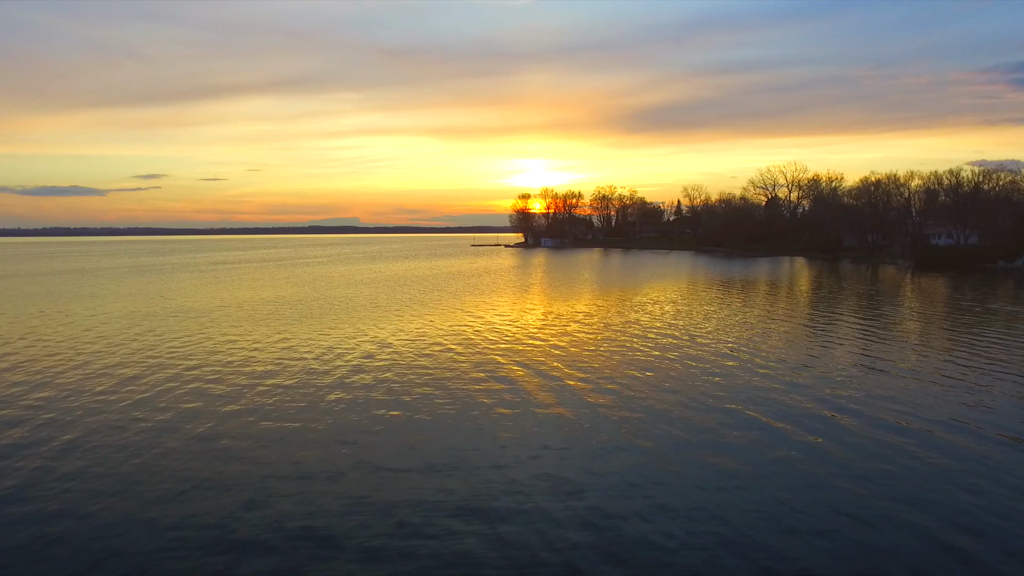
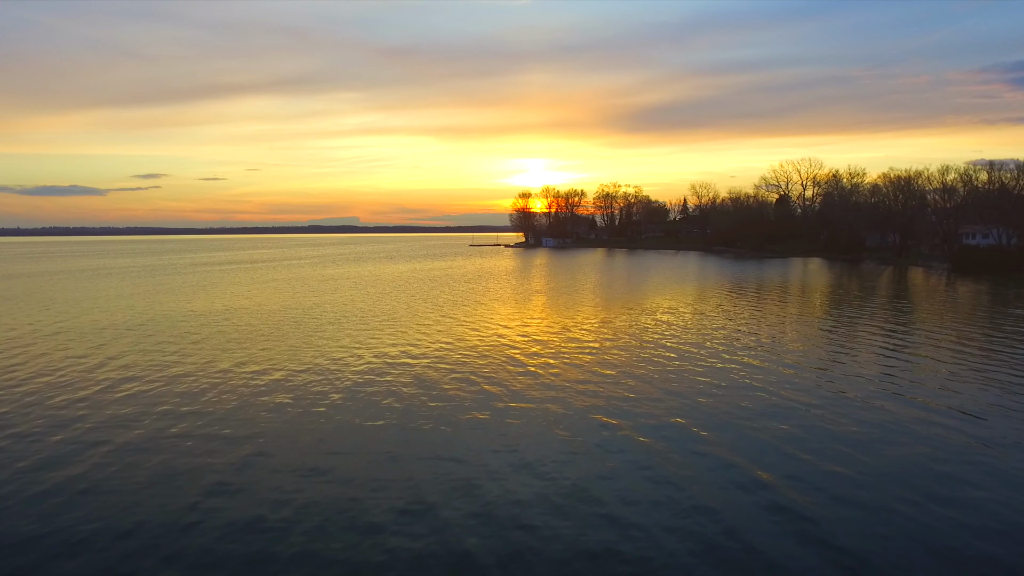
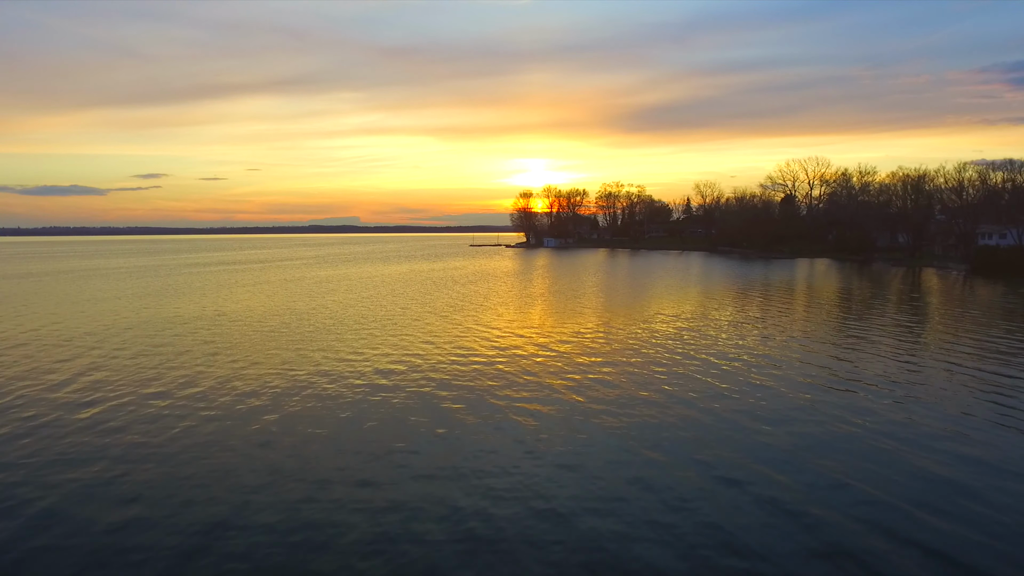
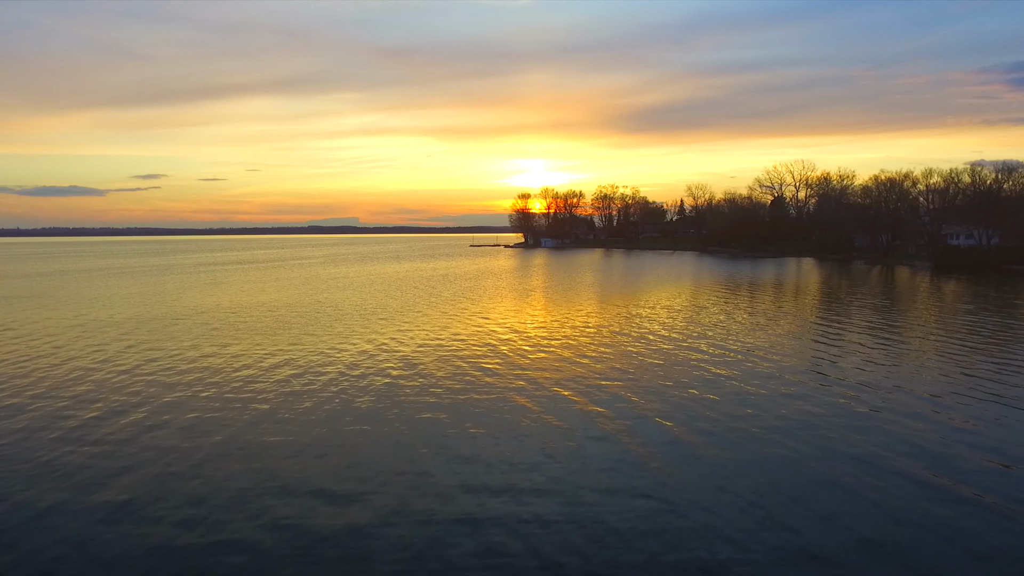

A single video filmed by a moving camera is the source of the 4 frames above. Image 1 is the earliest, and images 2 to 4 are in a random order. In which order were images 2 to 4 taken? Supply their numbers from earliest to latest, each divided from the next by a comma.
4, 2, 3
